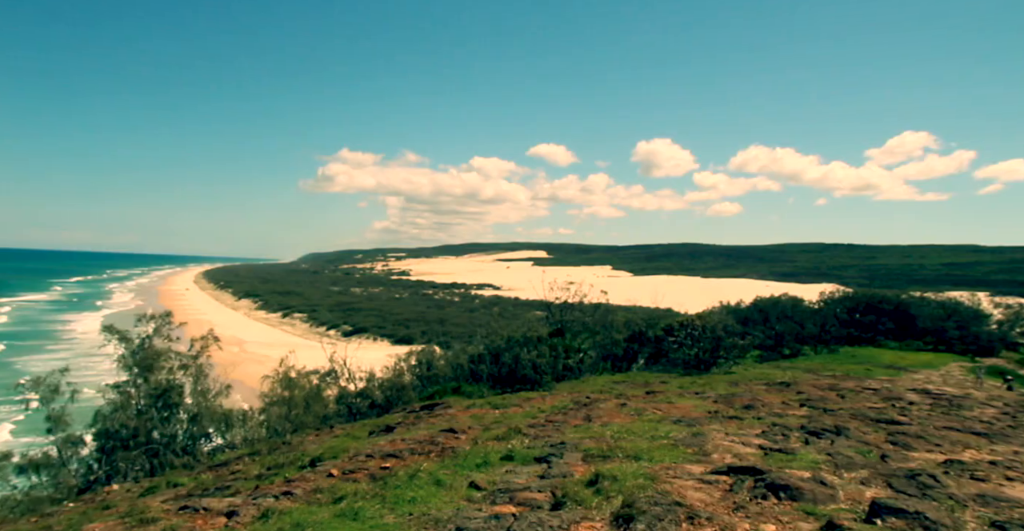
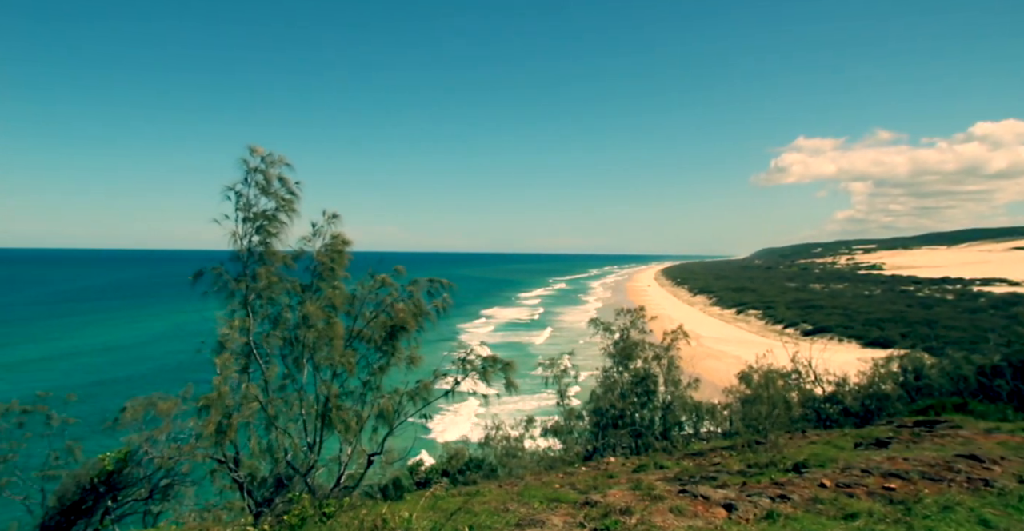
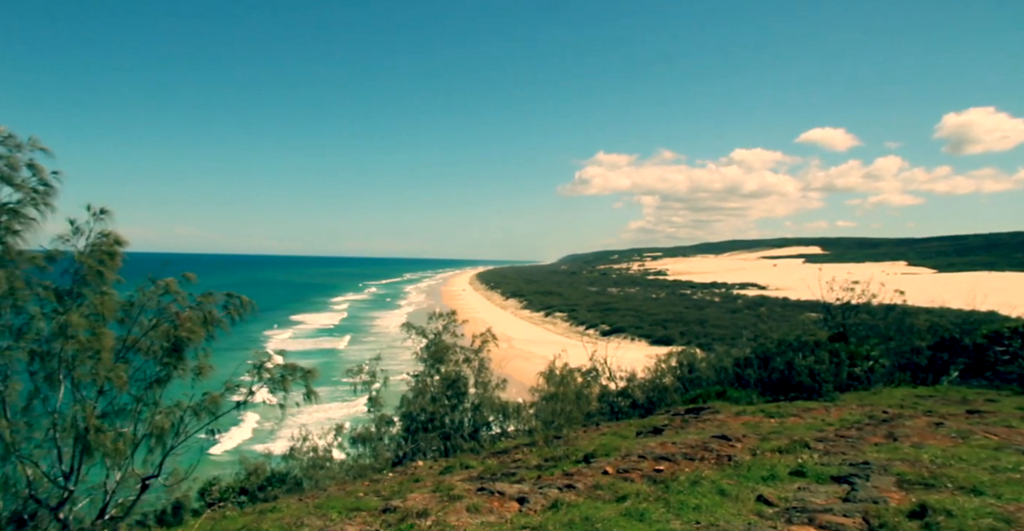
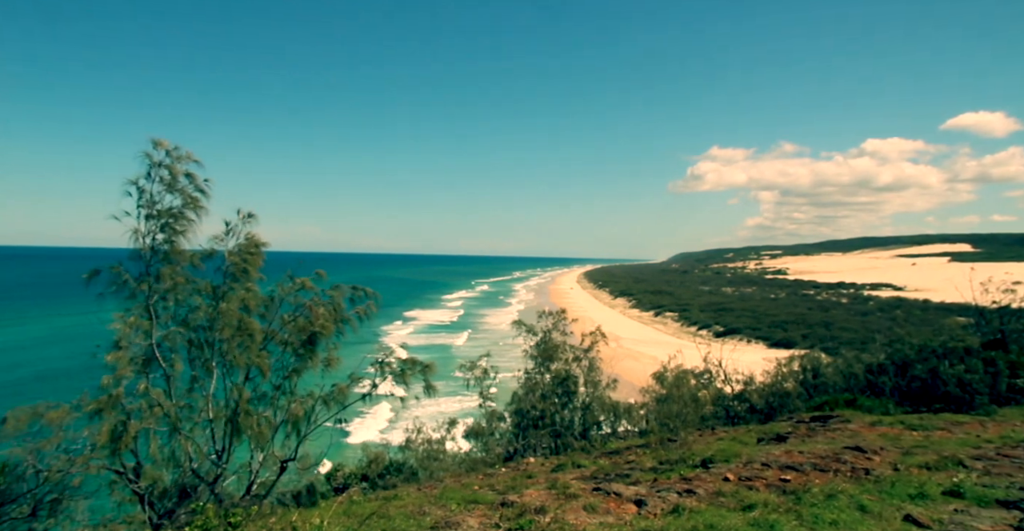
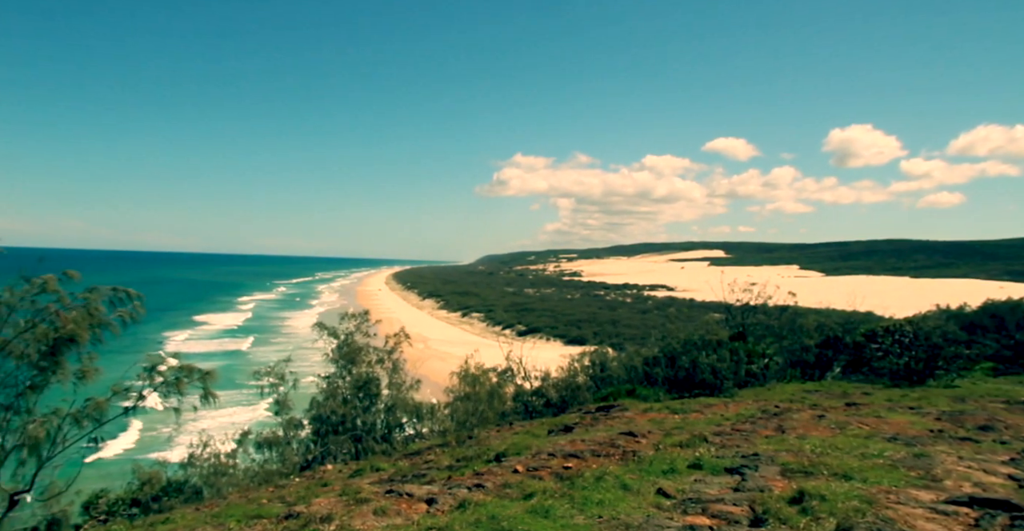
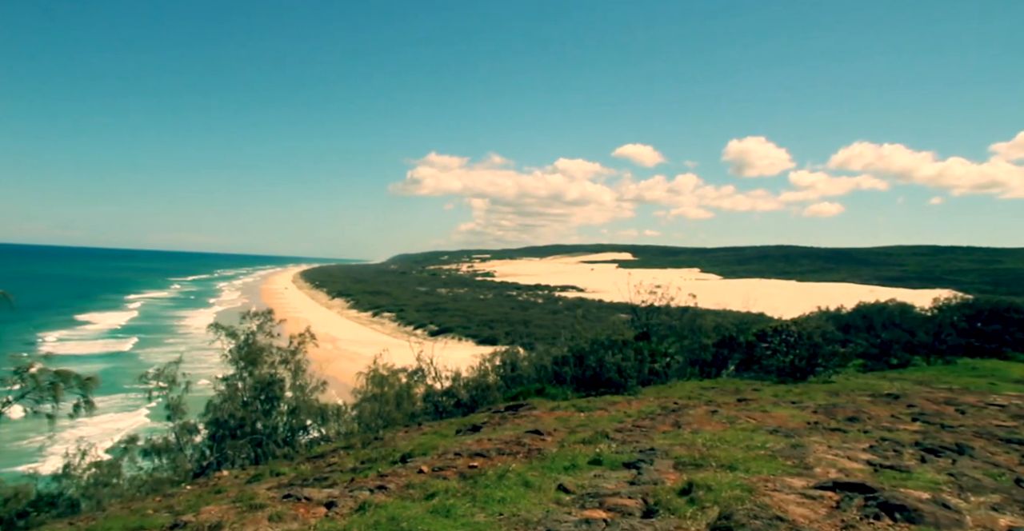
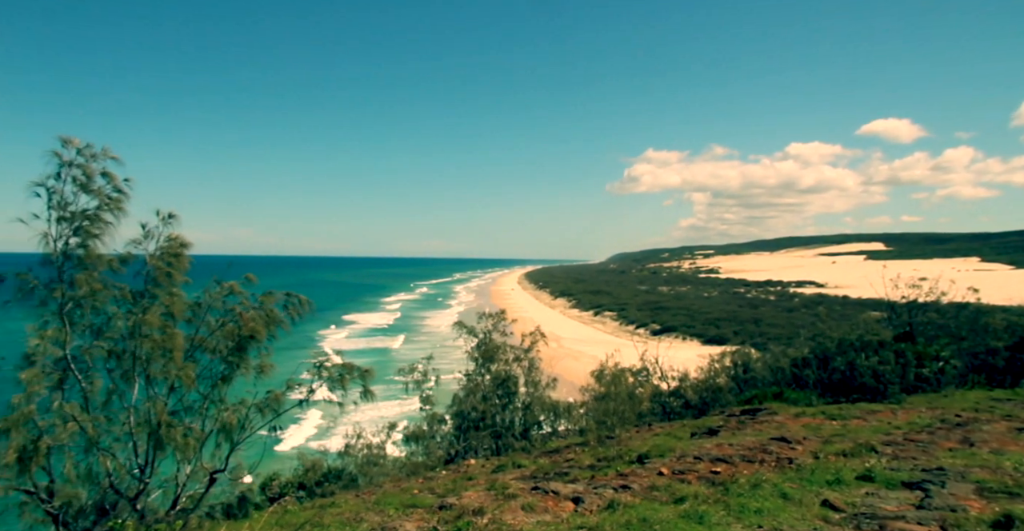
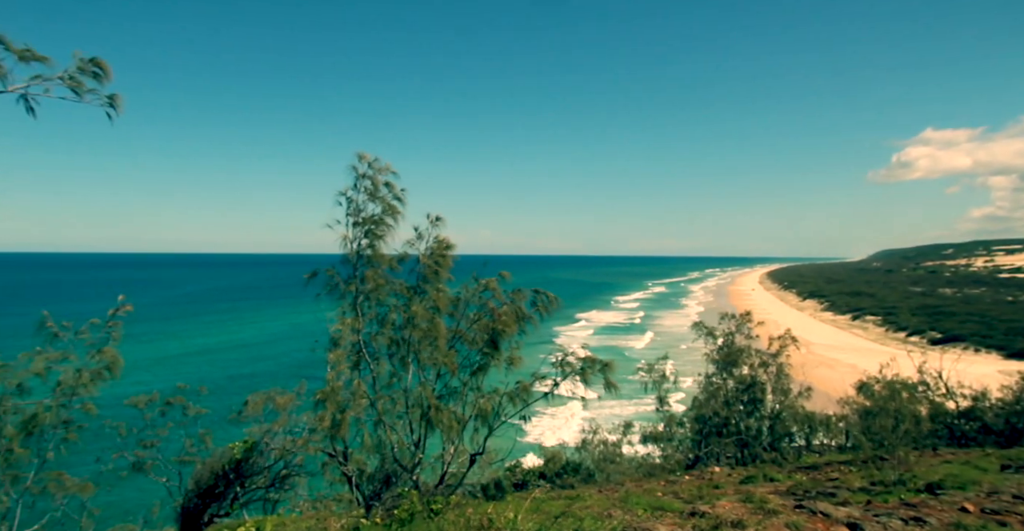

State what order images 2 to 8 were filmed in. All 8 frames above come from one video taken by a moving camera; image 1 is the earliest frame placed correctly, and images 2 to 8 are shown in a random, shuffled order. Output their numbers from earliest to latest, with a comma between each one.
6, 5, 3, 7, 4, 2, 8
